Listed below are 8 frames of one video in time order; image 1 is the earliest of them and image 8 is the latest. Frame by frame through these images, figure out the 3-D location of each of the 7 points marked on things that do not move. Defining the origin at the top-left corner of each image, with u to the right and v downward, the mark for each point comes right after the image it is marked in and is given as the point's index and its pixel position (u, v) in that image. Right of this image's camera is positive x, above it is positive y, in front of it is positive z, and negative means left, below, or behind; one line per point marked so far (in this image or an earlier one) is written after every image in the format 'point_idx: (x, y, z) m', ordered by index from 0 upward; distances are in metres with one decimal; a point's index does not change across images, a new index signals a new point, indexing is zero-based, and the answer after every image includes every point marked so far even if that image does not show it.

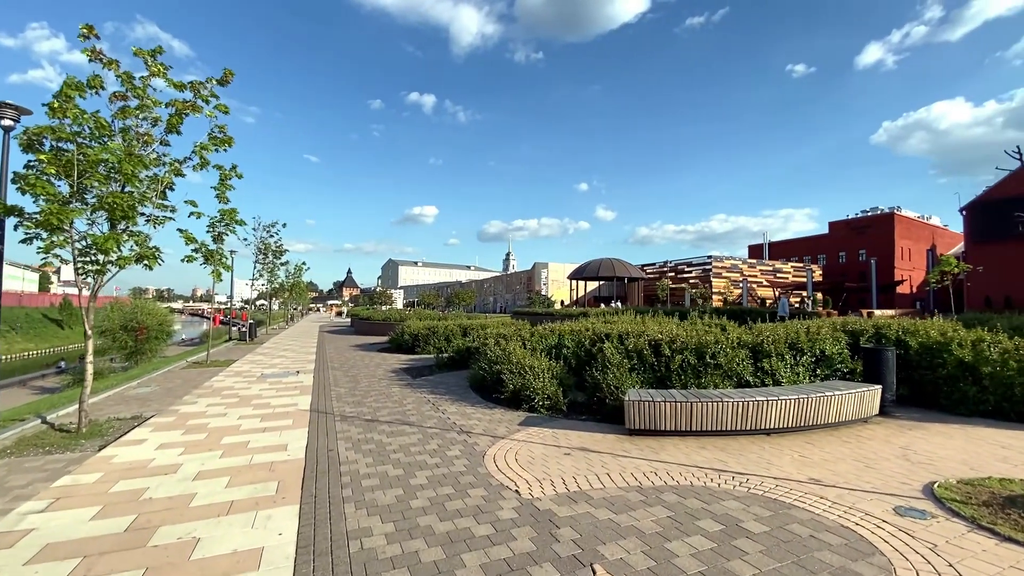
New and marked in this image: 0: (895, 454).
0: (+4.1, -1.8, +5.1) m
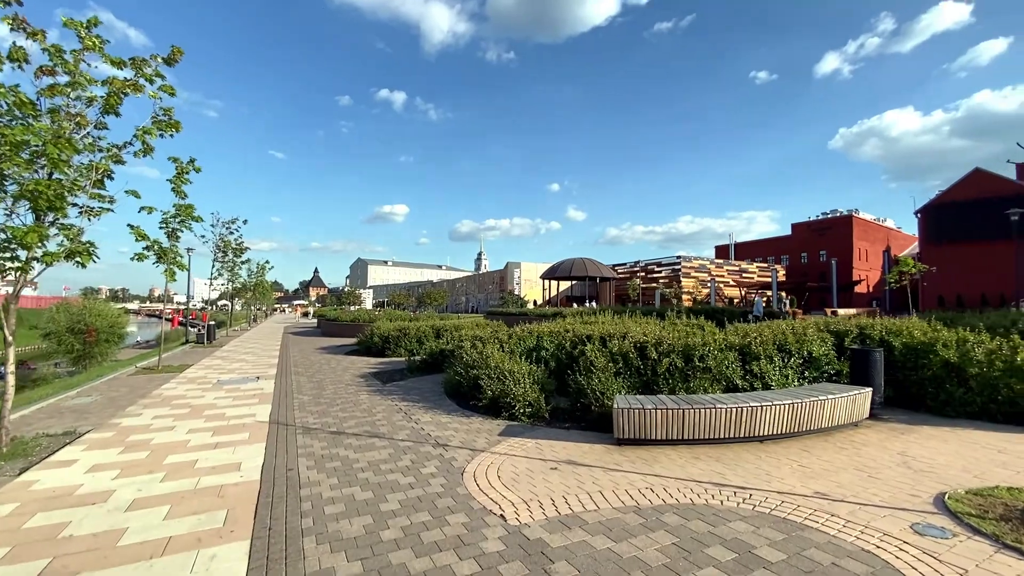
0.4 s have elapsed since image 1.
0: (+3.9, -1.8, +4.9) m
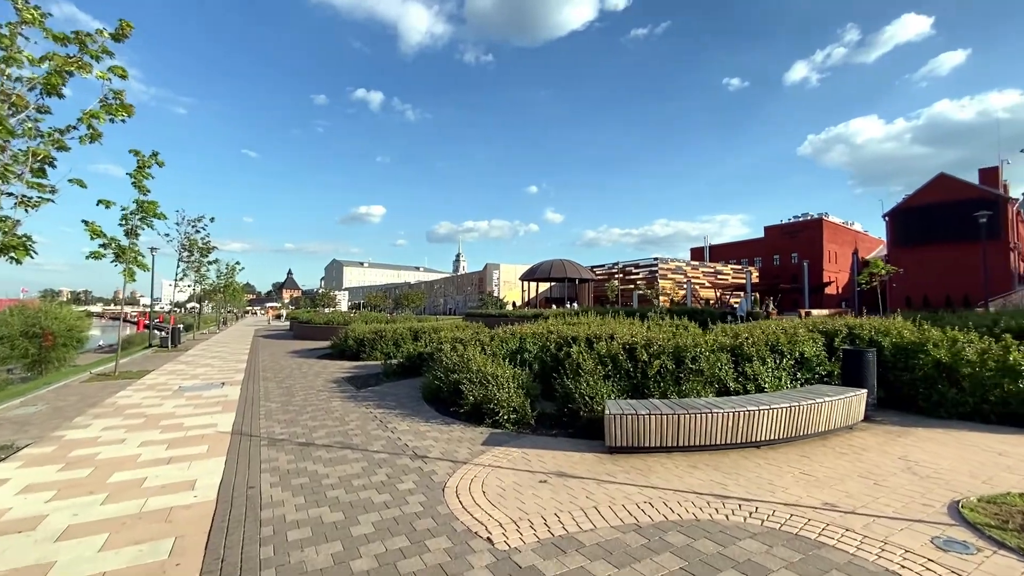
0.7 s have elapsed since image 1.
0: (+3.8, -1.7, +4.6) m
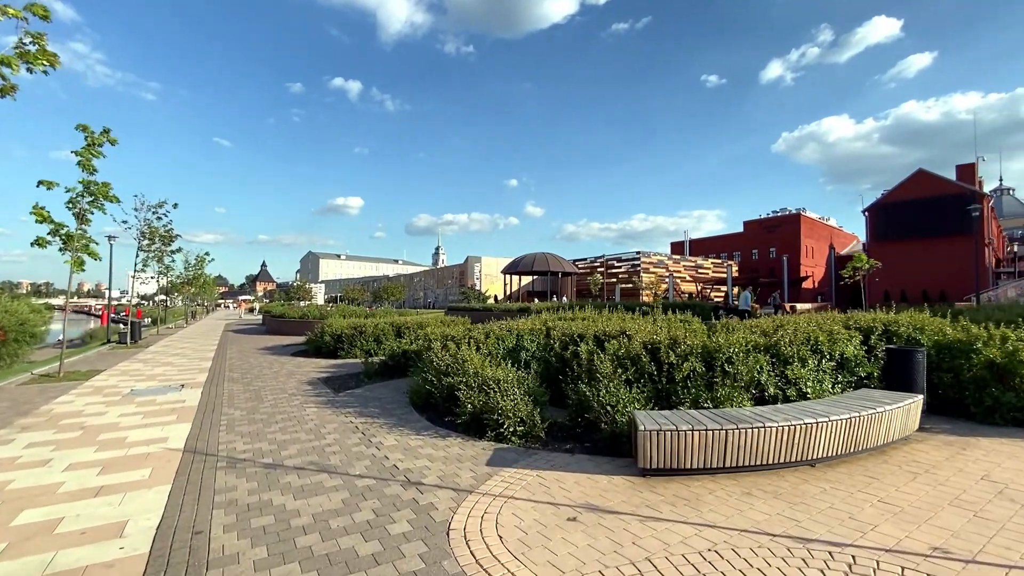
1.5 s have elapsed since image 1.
0: (+3.9, -1.7, +3.9) m
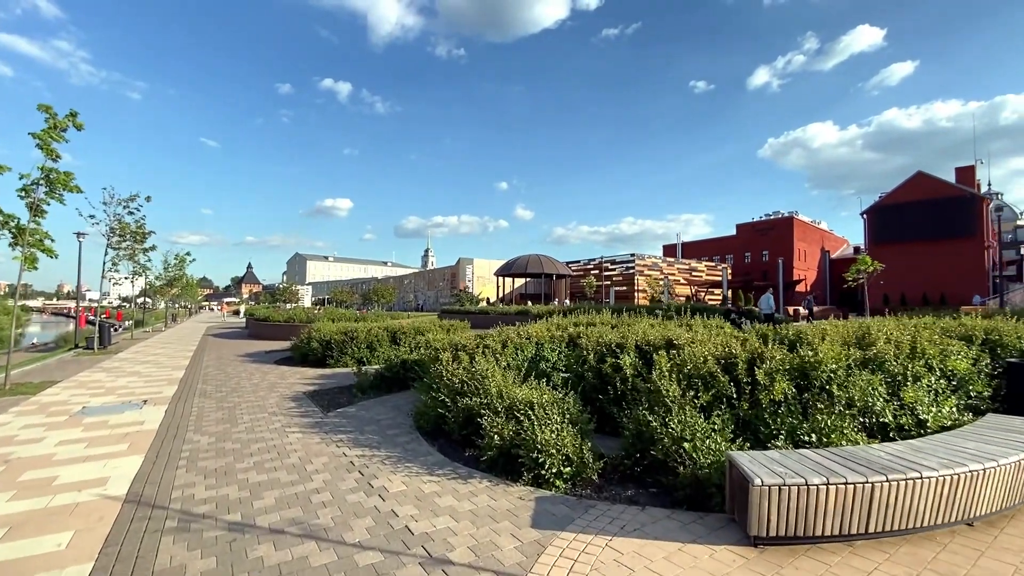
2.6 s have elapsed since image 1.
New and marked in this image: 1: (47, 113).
0: (+4.3, -1.7, +2.8) m
1: (-11.6, +4.3, +11.8) m
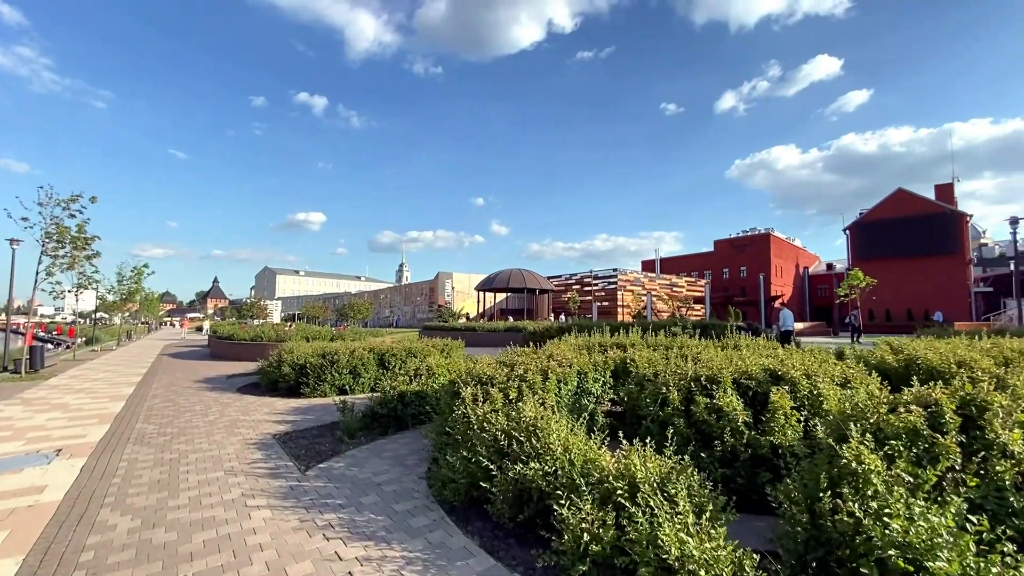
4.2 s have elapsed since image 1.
0: (+5.0, -1.7, +1.3) m
1: (-11.4, +4.1, +9.7) m
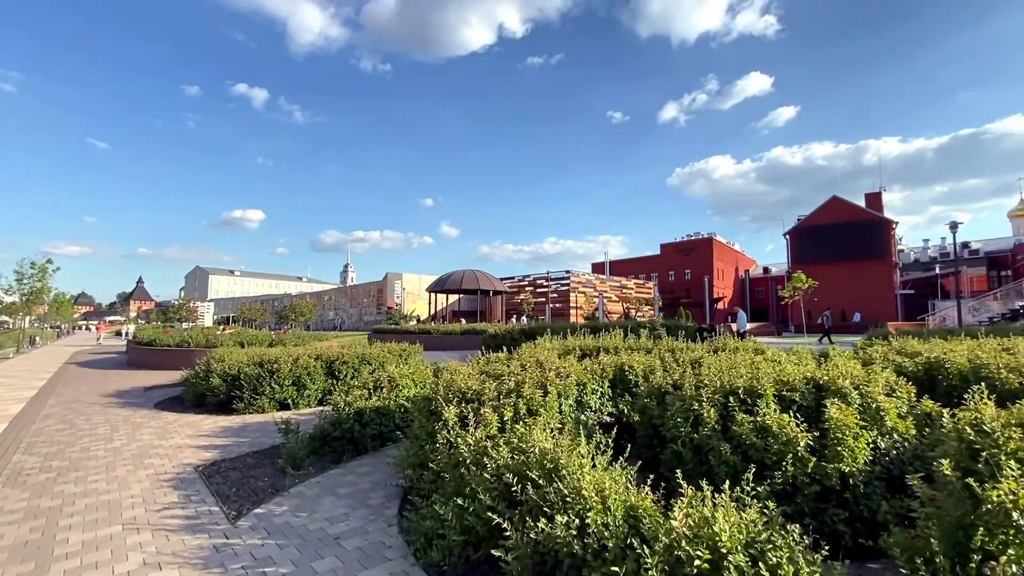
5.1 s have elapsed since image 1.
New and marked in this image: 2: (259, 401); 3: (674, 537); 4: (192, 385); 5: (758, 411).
0: (+5.3, -1.7, +0.9) m
1: (-11.8, +4.1, +7.5) m
2: (-4.6, -2.1, +8.8) m
3: (+0.7, -1.2, +2.2) m
4: (-6.3, -1.9, +9.4) m
5: (+1.9, -0.9, +3.5) m
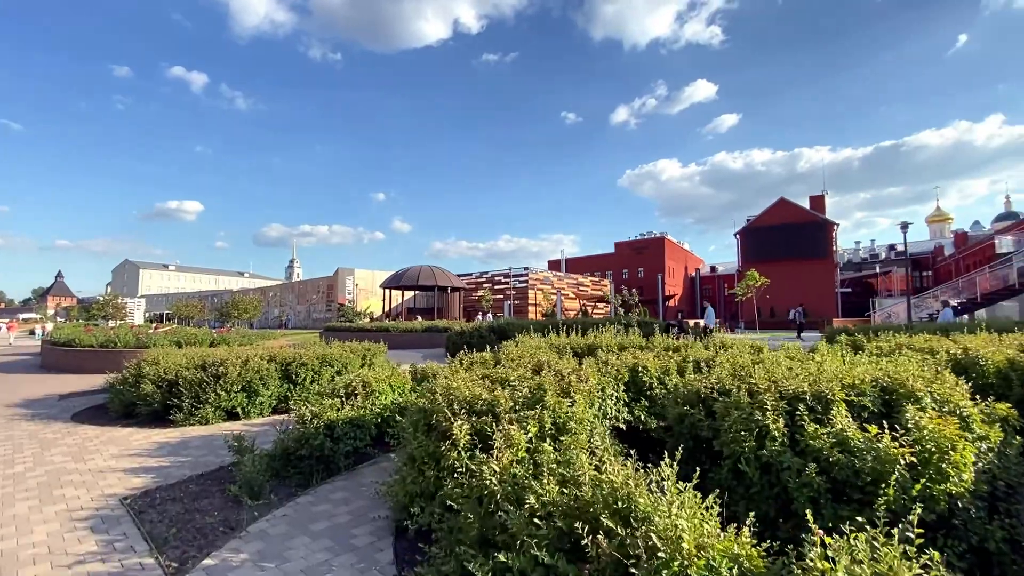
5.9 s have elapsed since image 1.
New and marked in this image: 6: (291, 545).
0: (+5.8, -1.6, +0.7) m
1: (-11.9, +4.3, +5.6) m
2: (-4.9, -1.9, +7.6) m
3: (+1.1, -1.1, +1.5) m
4: (-6.6, -1.8, +8.1) m
5: (+2.1, -0.8, +3.0) m
6: (-1.6, -1.8, +3.4) m
